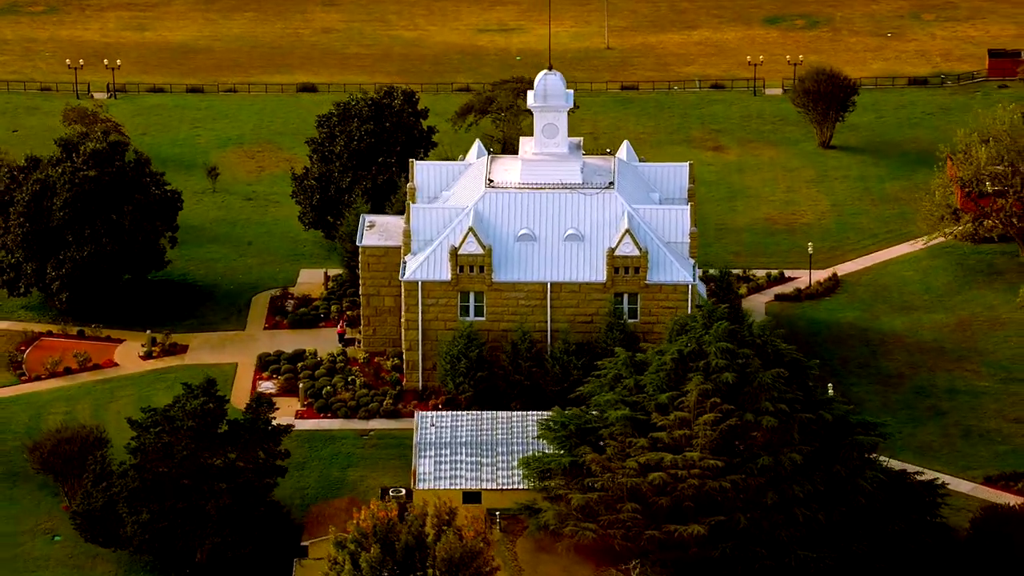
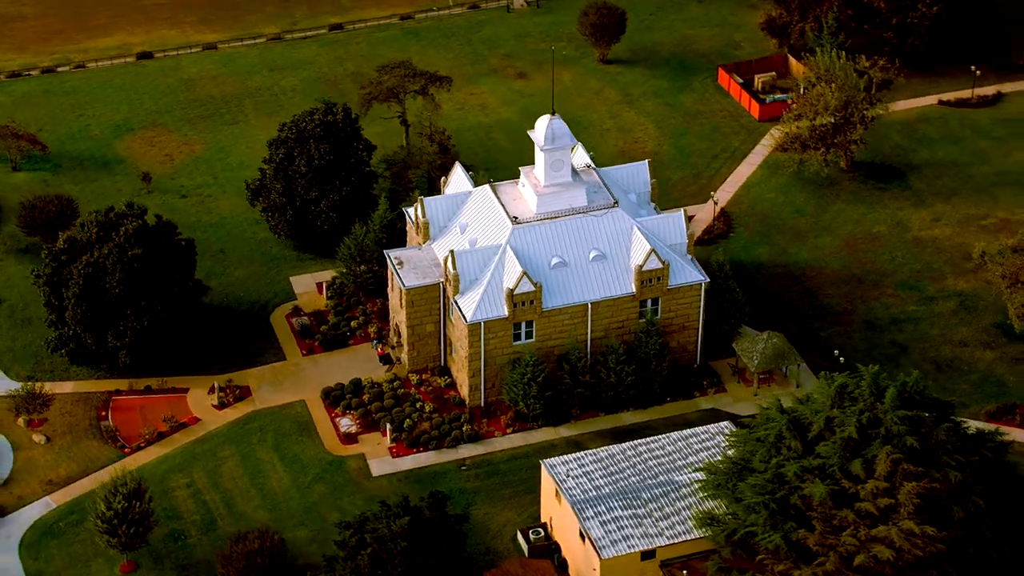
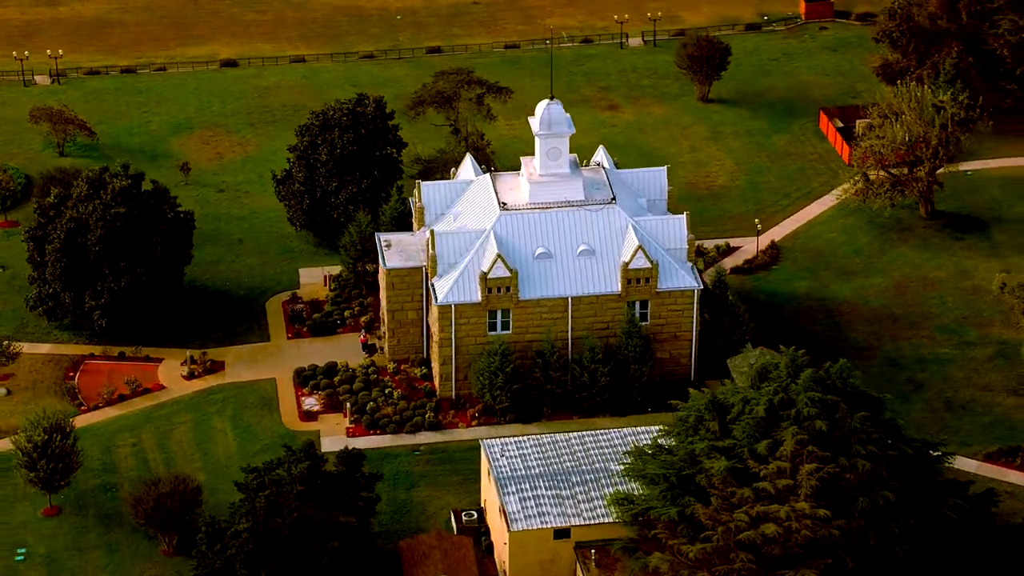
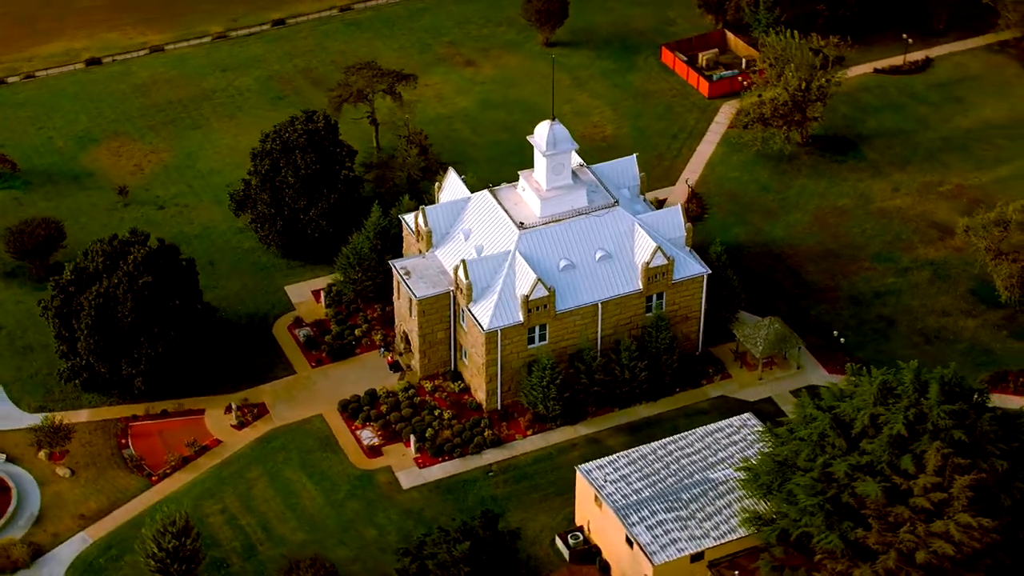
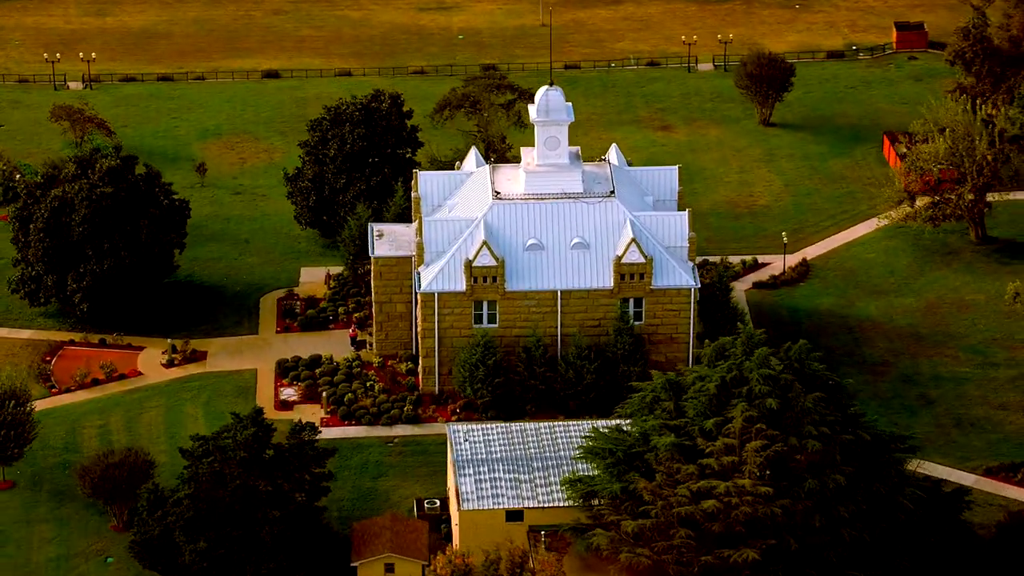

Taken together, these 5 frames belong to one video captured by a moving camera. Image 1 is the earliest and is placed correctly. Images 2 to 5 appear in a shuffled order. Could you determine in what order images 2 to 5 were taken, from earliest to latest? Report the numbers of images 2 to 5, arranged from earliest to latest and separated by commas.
5, 3, 2, 4
